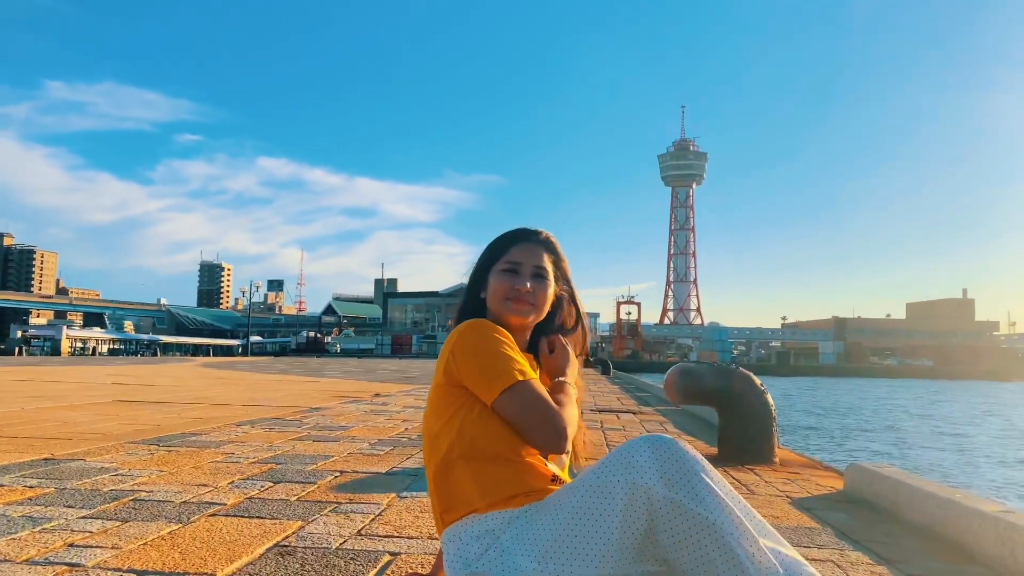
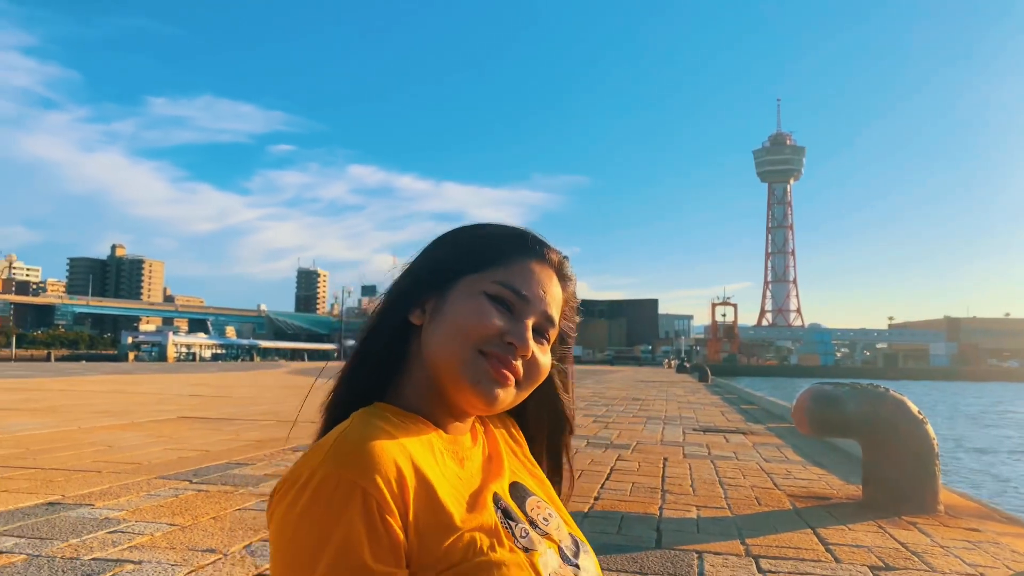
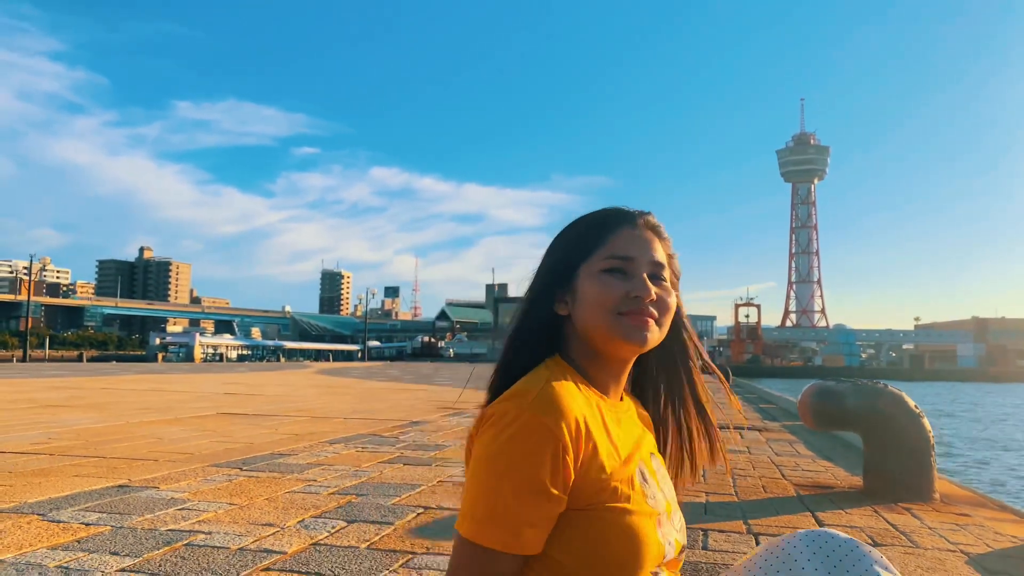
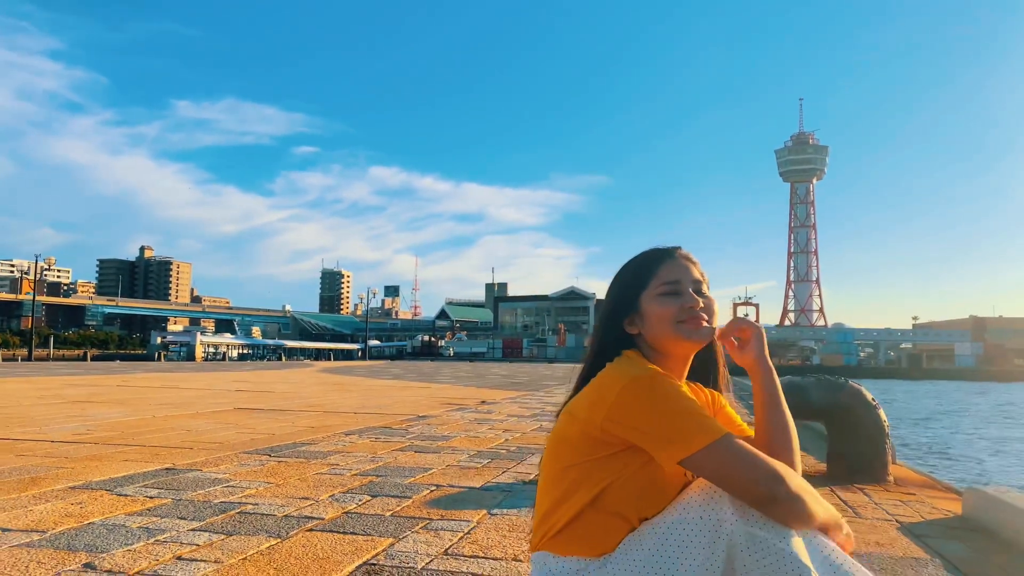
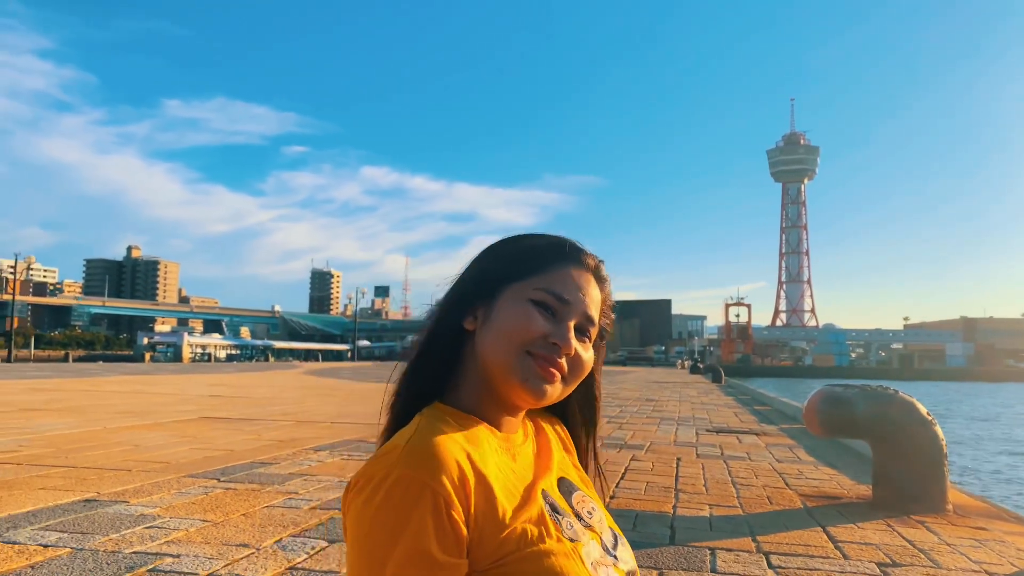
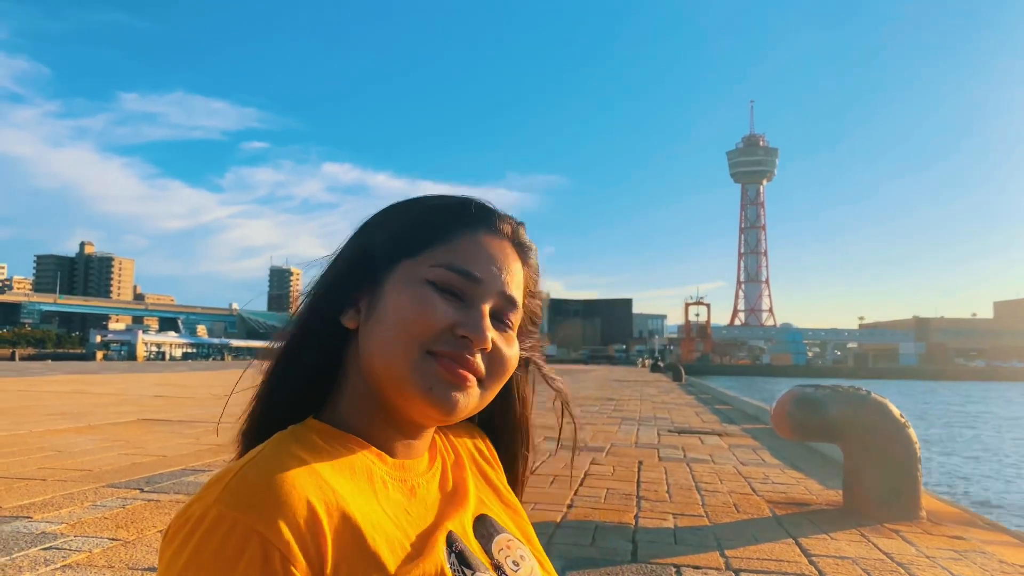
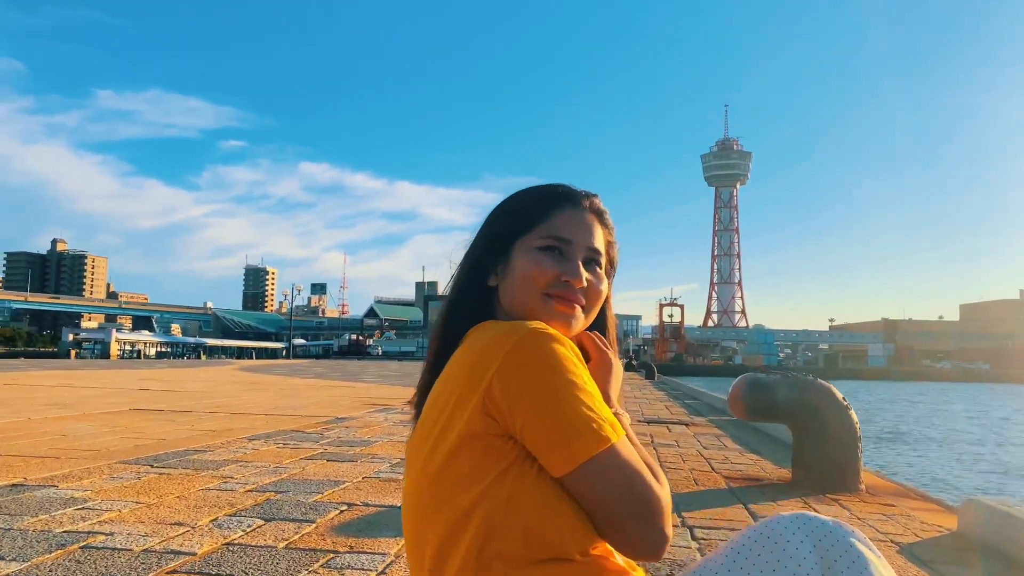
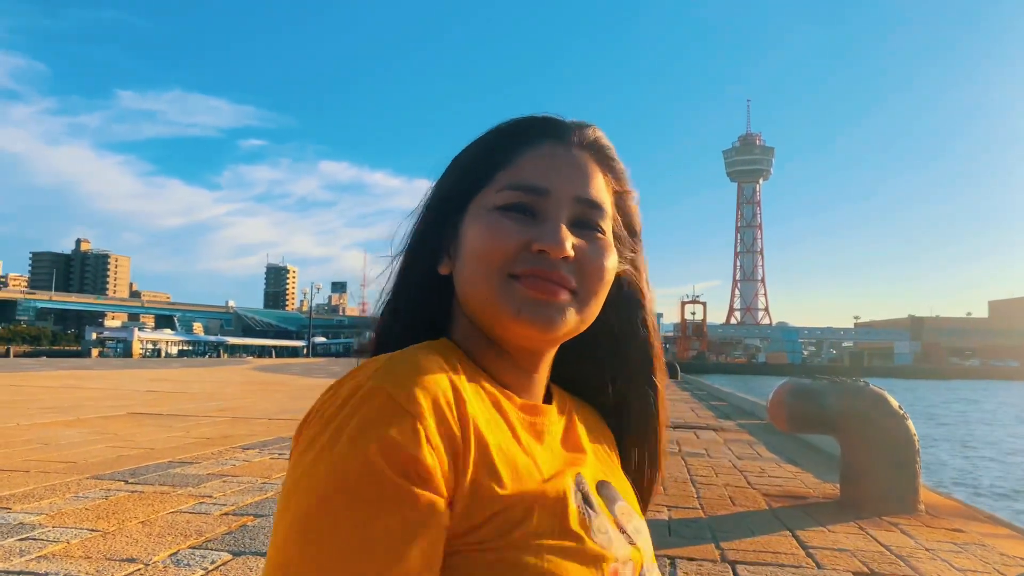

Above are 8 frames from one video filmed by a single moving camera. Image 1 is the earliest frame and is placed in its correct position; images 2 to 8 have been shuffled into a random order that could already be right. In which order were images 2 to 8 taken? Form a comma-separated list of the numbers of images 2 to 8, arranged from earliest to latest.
7, 8, 6, 2, 5, 3, 4
